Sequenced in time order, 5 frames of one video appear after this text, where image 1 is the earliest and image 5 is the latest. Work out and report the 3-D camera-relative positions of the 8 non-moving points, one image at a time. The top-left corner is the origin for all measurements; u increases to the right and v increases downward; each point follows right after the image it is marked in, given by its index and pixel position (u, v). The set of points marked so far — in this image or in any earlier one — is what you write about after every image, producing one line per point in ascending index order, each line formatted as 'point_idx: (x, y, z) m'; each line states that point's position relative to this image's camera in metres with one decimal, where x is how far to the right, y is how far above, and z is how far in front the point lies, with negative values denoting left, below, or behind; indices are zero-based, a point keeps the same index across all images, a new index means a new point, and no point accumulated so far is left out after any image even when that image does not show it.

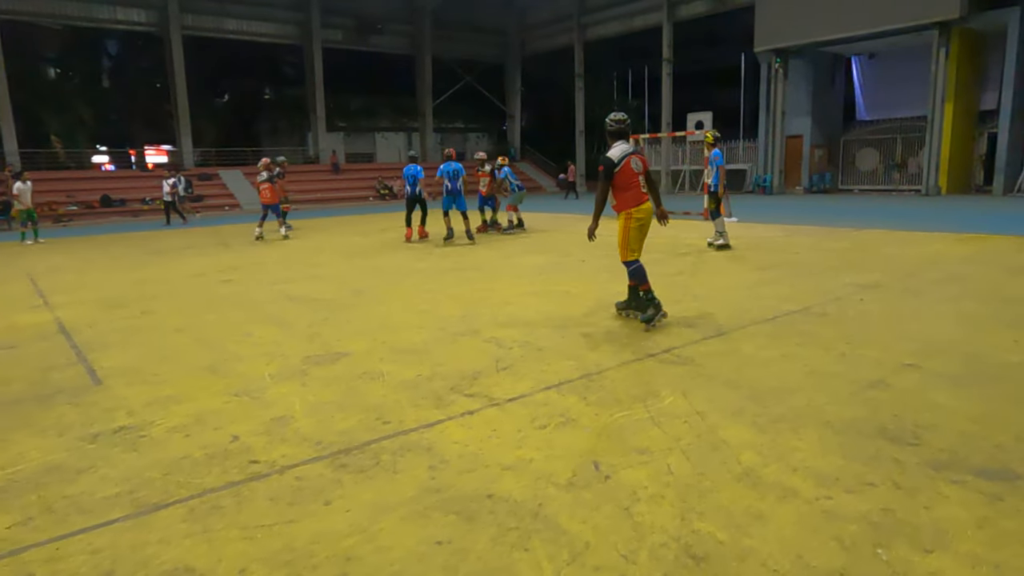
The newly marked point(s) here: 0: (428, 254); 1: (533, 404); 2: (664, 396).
0: (-1.4, +0.6, +10.8) m
1: (+0.1, -0.7, +3.8) m
2: (+0.9, -0.6, +3.8) m
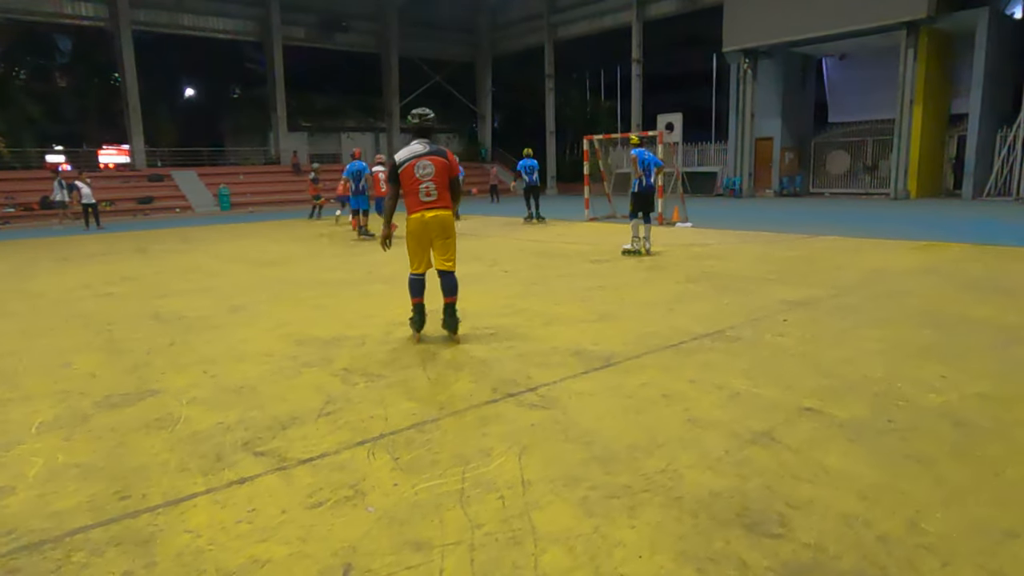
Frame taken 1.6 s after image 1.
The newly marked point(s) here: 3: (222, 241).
0: (-2.5, +0.4, +10.0) m
1: (-0.8, -0.8, +3.0) m
2: (-0.1, -0.8, +3.1) m
3: (-6.1, +1.0, +14.1) m
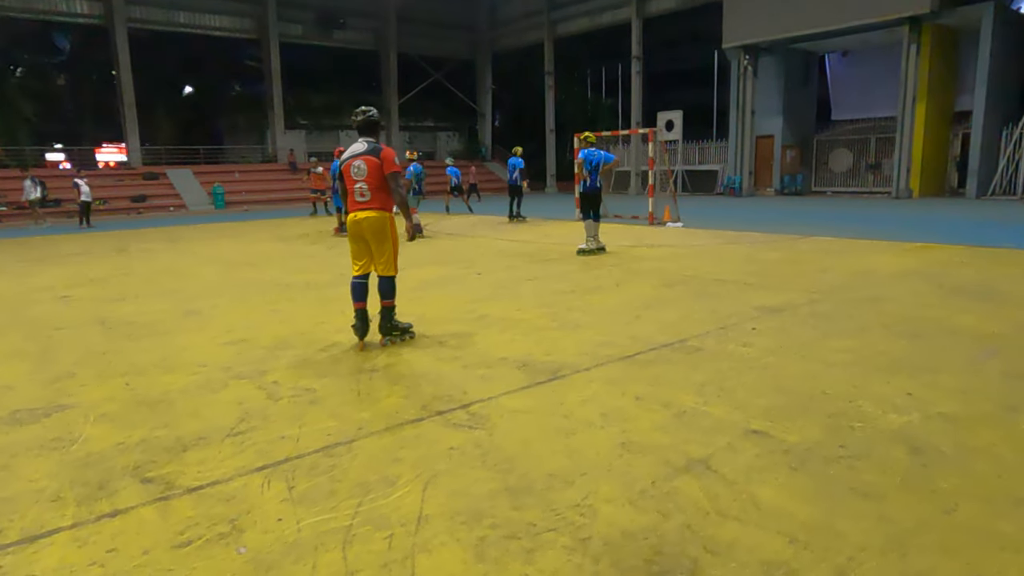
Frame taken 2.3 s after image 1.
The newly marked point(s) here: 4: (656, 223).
0: (-2.8, +0.4, +9.7) m
1: (-1.2, -0.9, +2.7) m
2: (-0.5, -0.8, +2.8) m
3: (-6.4, +1.0, +13.9) m
4: (+3.0, +1.4, +14.1) m
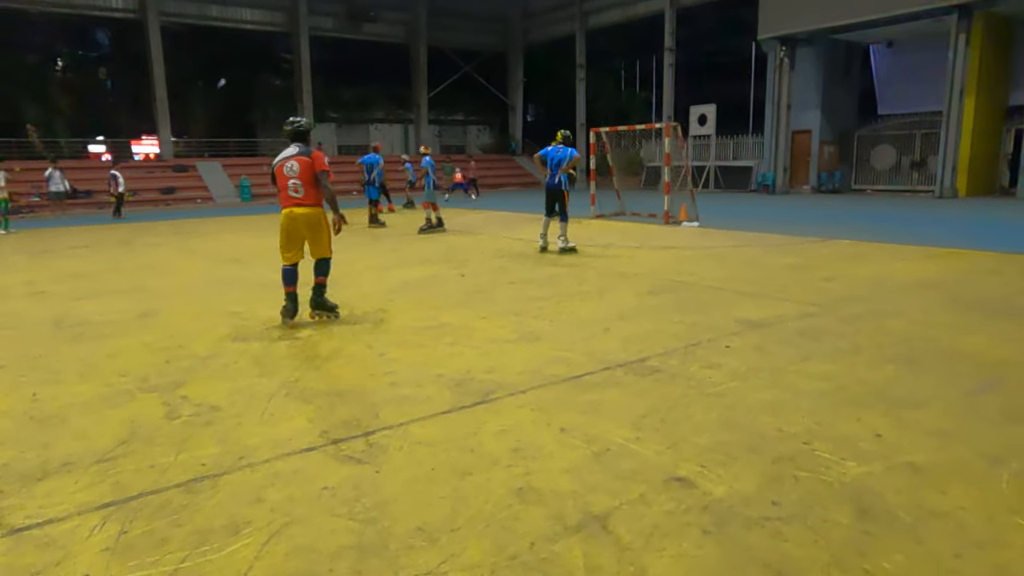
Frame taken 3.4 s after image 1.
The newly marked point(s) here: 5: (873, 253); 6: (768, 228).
0: (-2.9, +0.4, +9.5) m
1: (-1.7, -0.9, +2.4) m
2: (-1.0, -0.9, +2.4) m
3: (-6.2, +1.1, +13.9) m
4: (+3.2, +1.3, +13.5) m
5: (+4.9, +0.5, +9.1) m
6: (+5.0, +1.2, +12.9) m
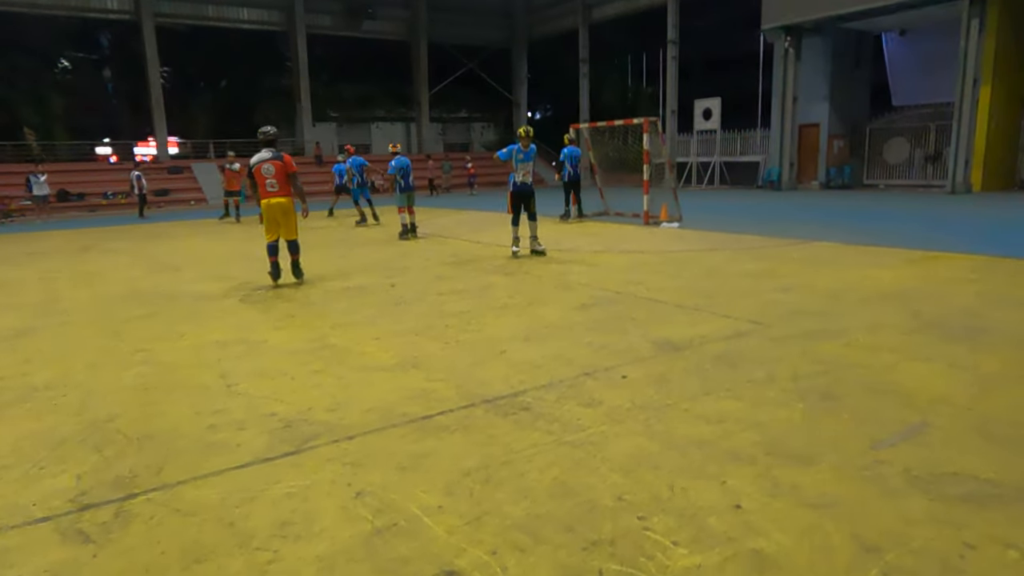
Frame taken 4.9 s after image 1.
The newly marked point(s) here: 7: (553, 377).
0: (-3.5, +0.3, +9.0) m
1: (-2.6, -1.1, +1.9) m
2: (-1.9, -1.1, +1.9) m
3: (-6.7, +1.0, +13.5) m
4: (+2.7, +1.3, +12.8) m
5: (+4.3, +0.4, +8.4) m
6: (+4.4, +1.1, +12.1) m
7: (+0.3, -0.5, +4.1) m
